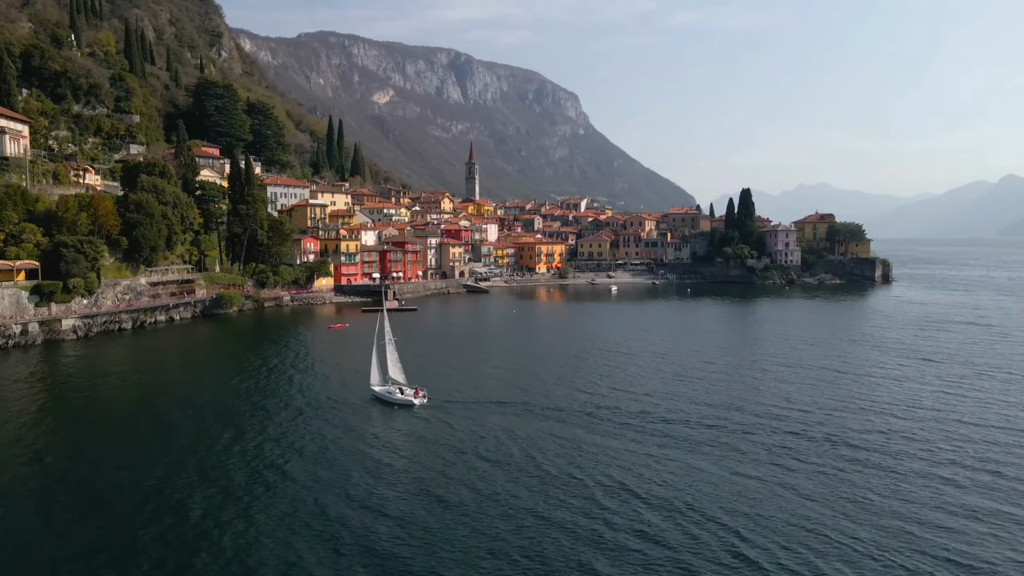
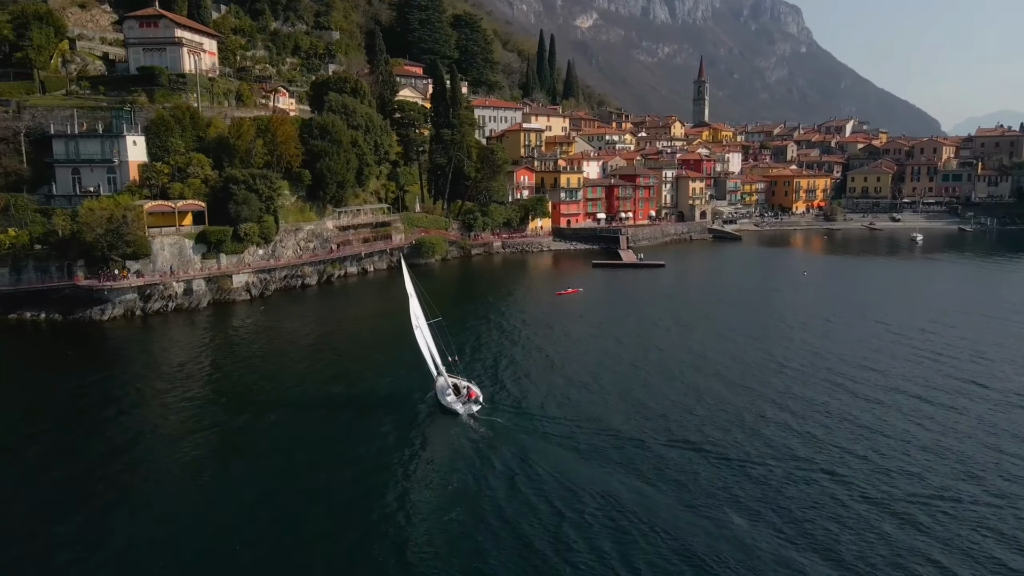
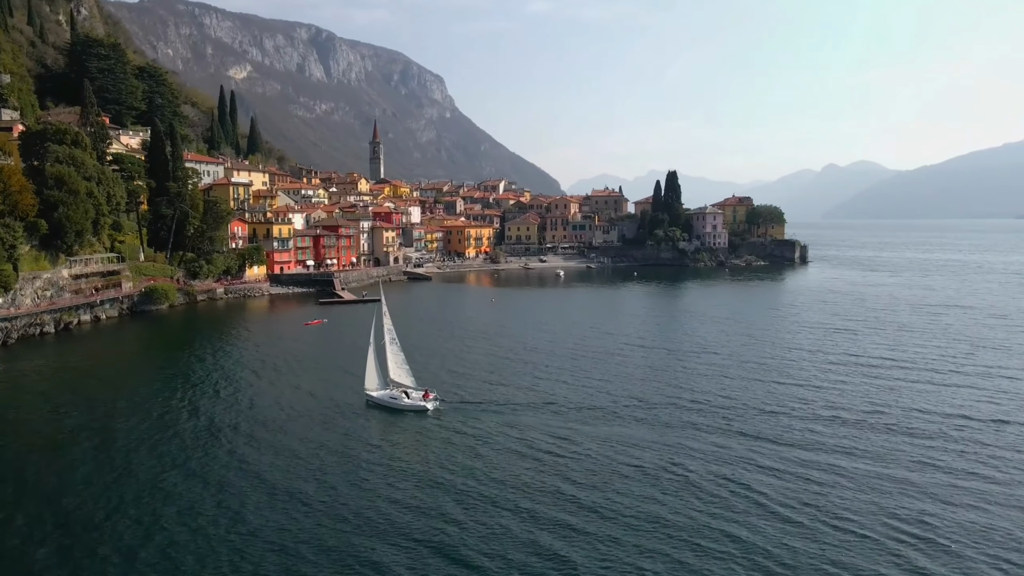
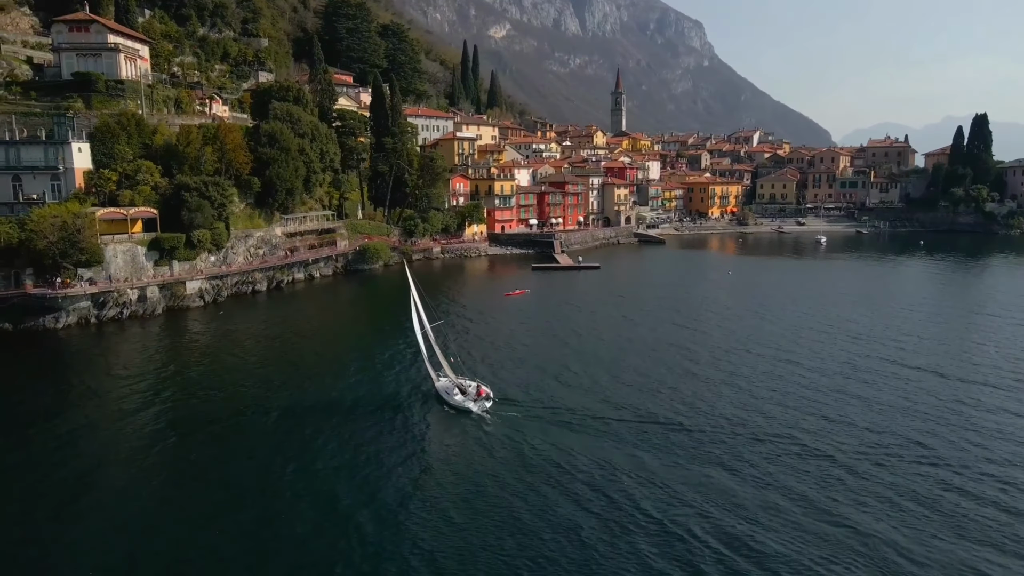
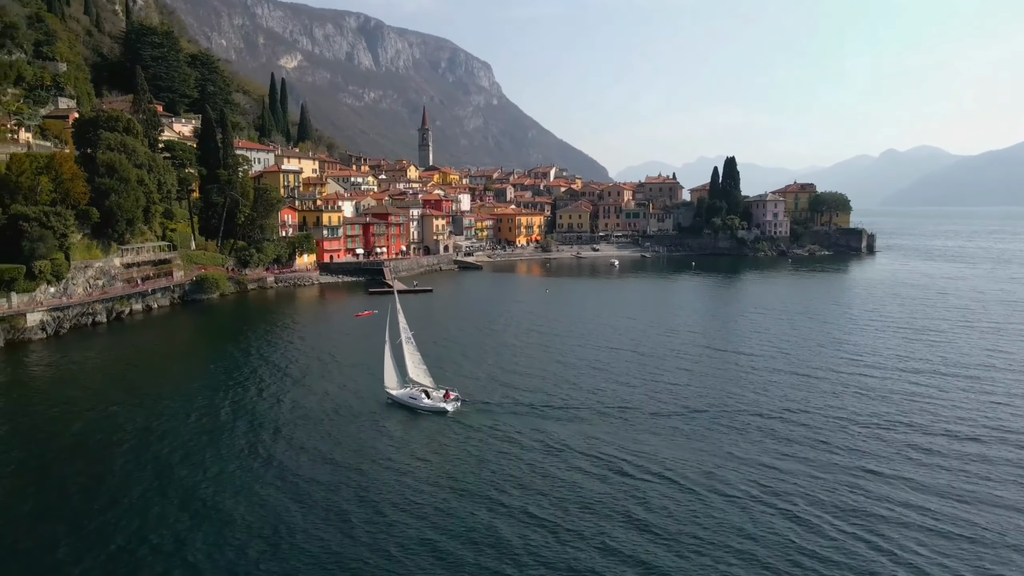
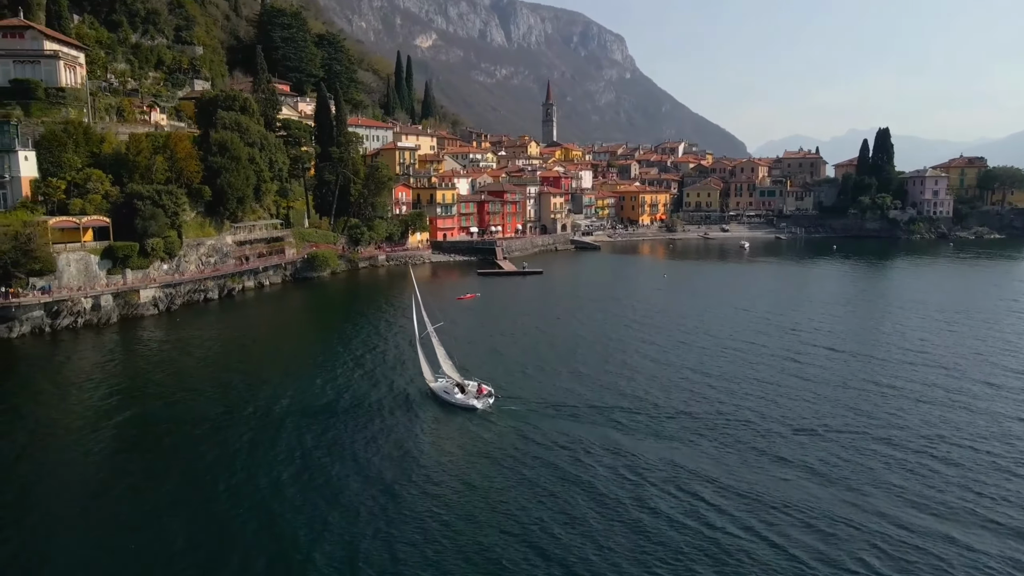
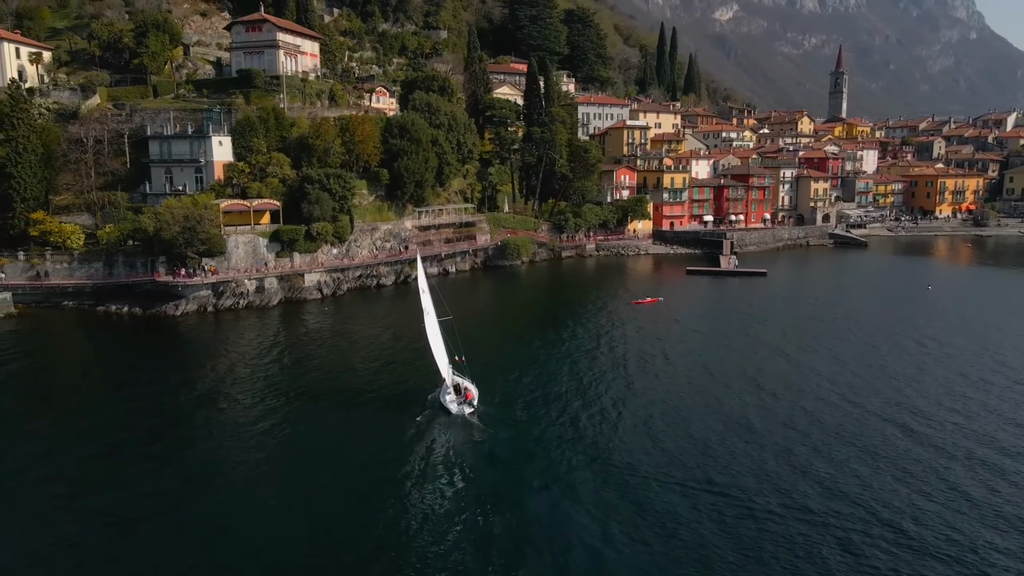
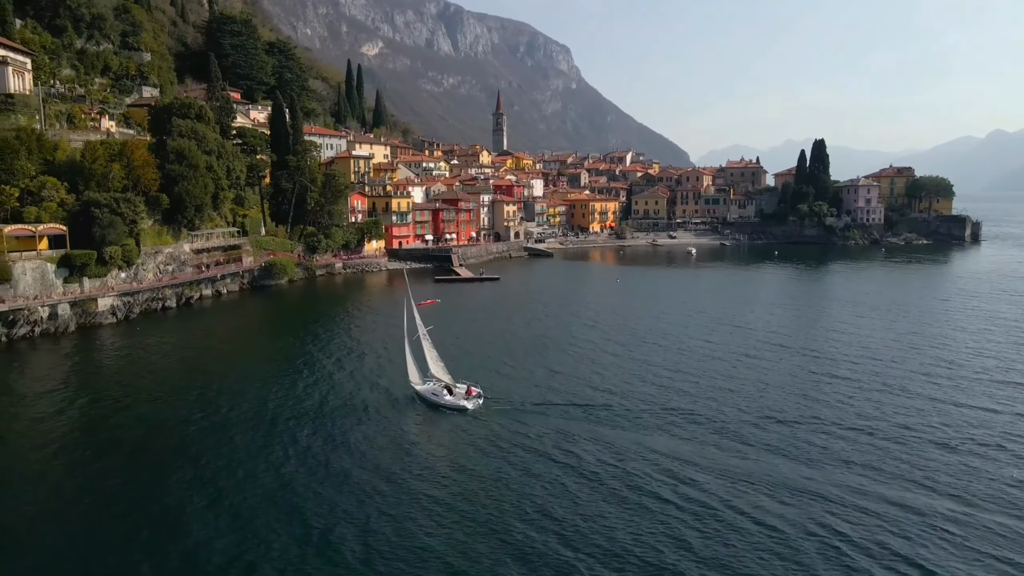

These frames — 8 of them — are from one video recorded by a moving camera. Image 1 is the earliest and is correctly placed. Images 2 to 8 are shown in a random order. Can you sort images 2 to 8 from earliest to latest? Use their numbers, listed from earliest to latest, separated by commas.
3, 5, 8, 6, 4, 2, 7
